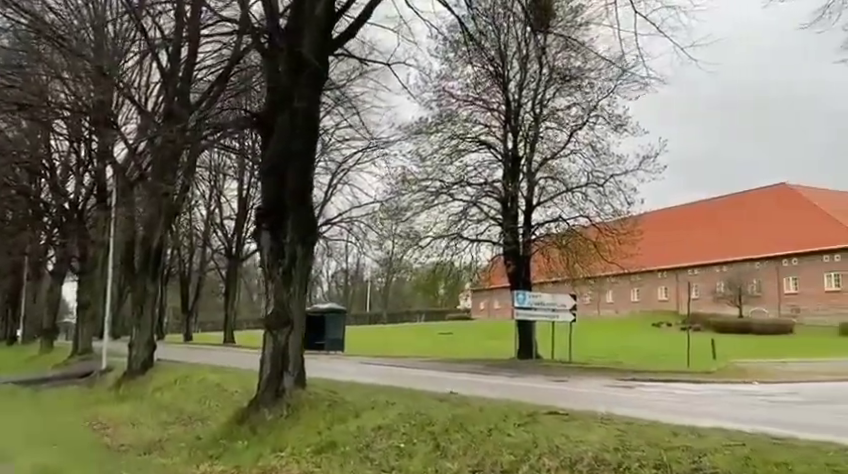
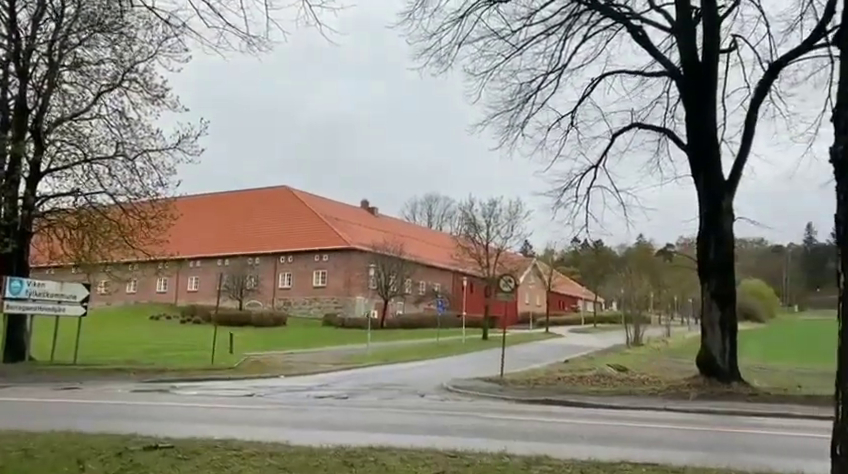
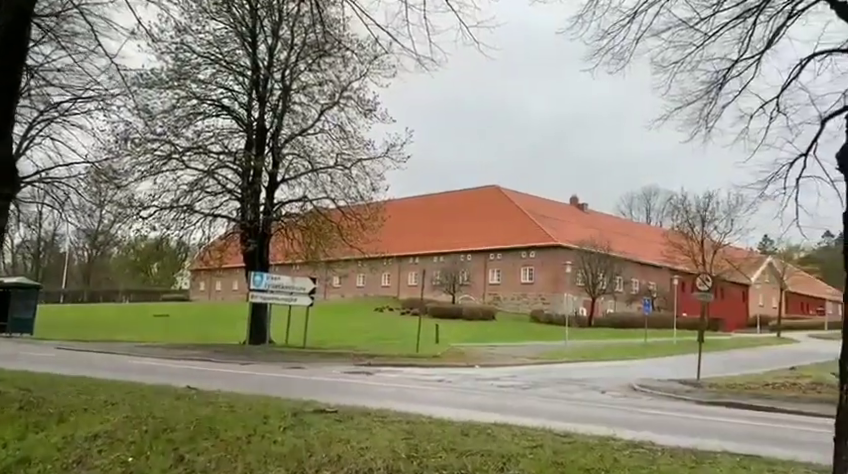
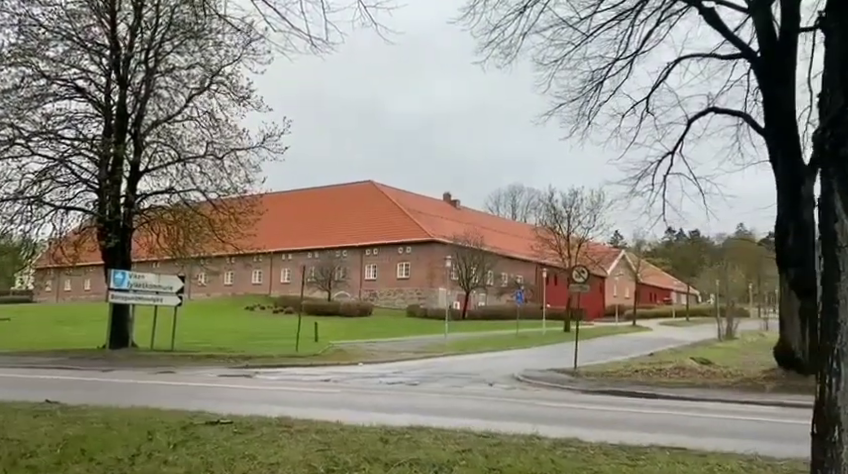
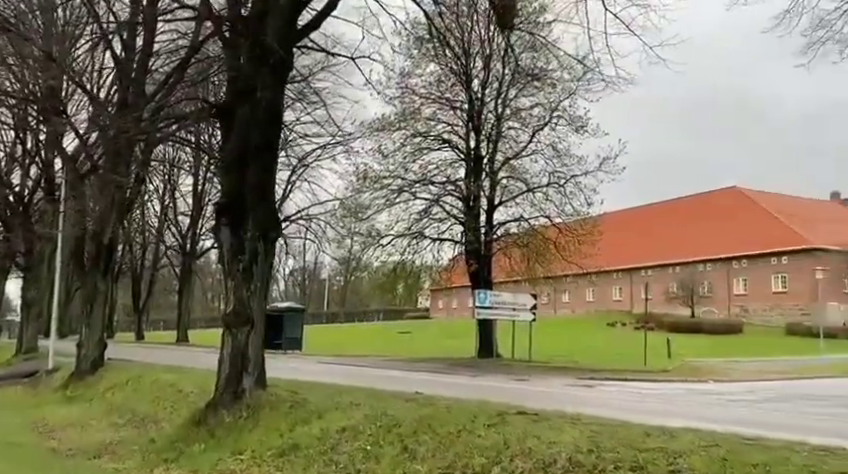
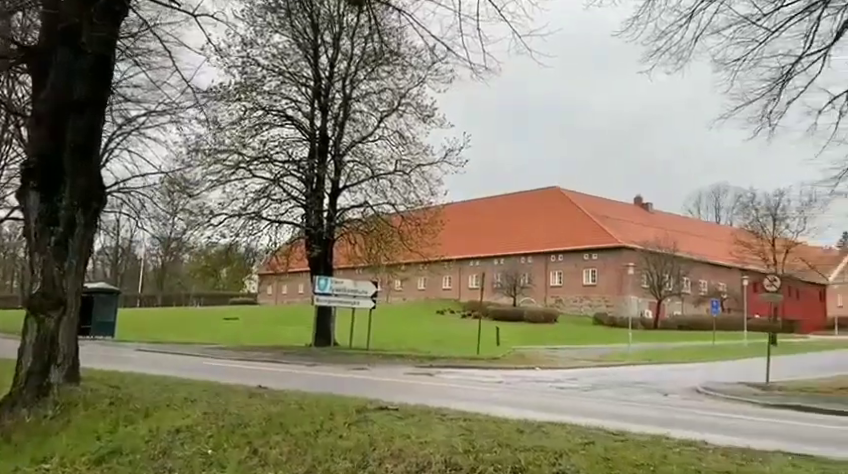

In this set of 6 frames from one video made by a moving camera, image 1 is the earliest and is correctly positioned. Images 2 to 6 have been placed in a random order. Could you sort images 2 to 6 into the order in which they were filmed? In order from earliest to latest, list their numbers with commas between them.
5, 6, 3, 4, 2
